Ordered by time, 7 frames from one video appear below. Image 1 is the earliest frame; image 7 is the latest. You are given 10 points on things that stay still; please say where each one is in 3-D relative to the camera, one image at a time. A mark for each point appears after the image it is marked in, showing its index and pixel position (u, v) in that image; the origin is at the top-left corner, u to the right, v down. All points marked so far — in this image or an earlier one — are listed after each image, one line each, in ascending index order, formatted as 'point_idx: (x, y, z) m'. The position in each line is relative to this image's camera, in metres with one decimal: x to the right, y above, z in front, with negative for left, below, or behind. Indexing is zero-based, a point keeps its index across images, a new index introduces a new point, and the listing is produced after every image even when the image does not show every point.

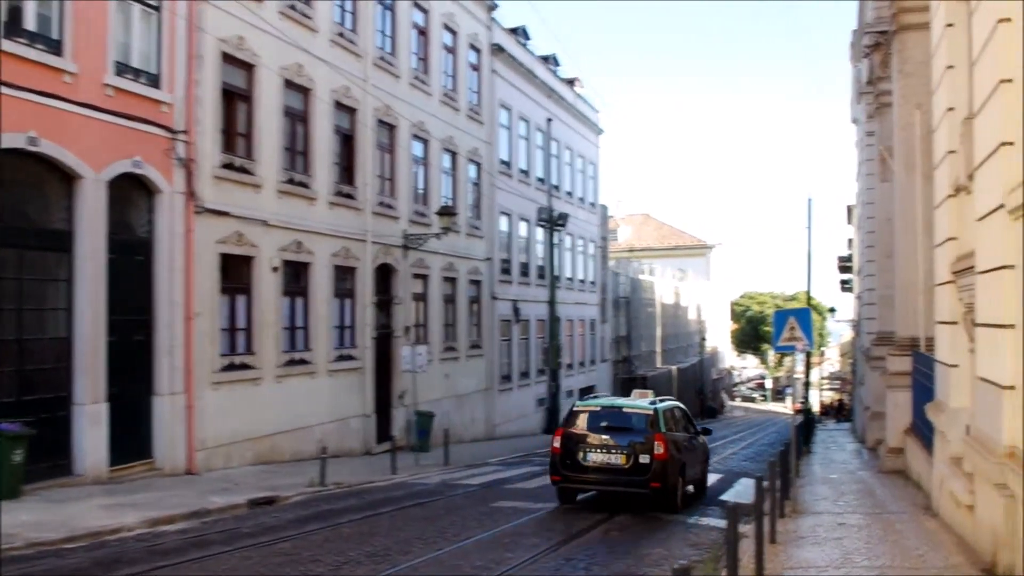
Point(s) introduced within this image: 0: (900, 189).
0: (+6.8, +1.7, +16.0) m
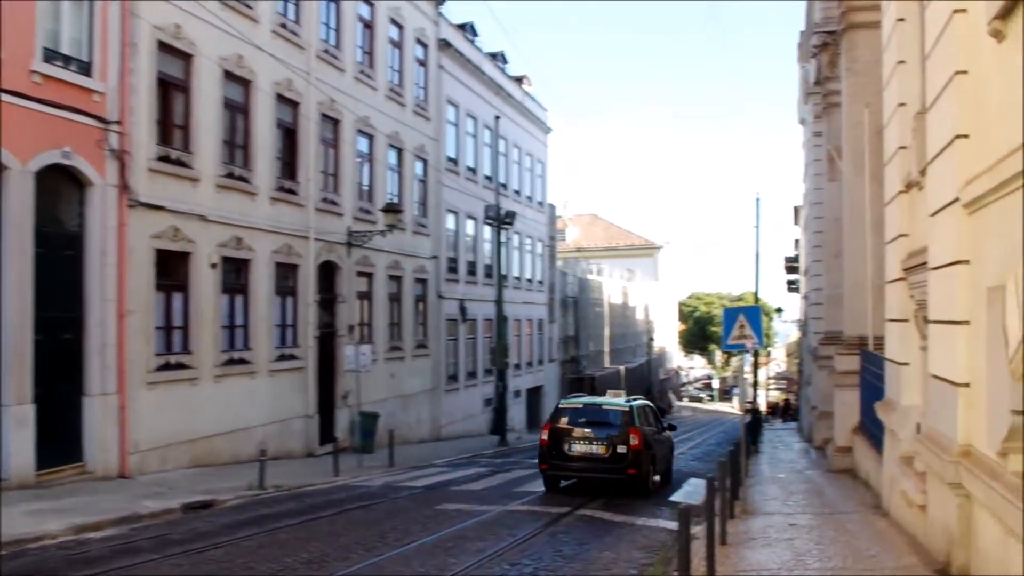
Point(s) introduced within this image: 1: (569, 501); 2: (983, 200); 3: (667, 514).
0: (+5.8, +1.8, +16.0) m
1: (+0.9, -3.0, +13.1) m
2: (+3.1, +0.6, +6.2) m
3: (+2.0, -2.9, +11.7) m
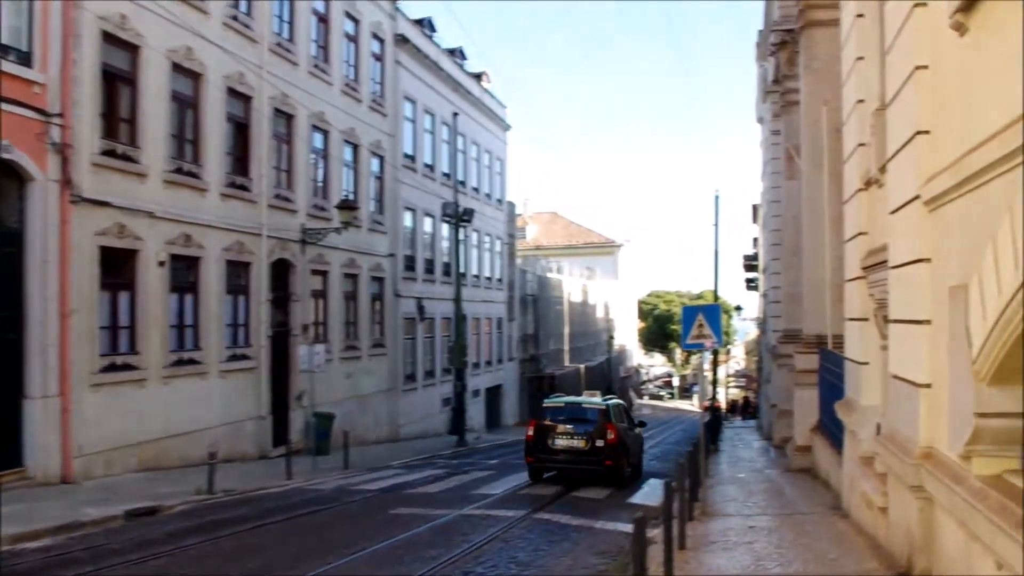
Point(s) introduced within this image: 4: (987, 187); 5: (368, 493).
0: (+5.1, +1.8, +16.0) m
1: (+0.2, -3.0, +12.9) m
2: (+2.8, +0.6, +6.1) m
3: (+1.4, -2.8, +11.6) m
4: (+2.6, +0.6, +5.2) m
5: (-2.4, -3.4, +15.4) m
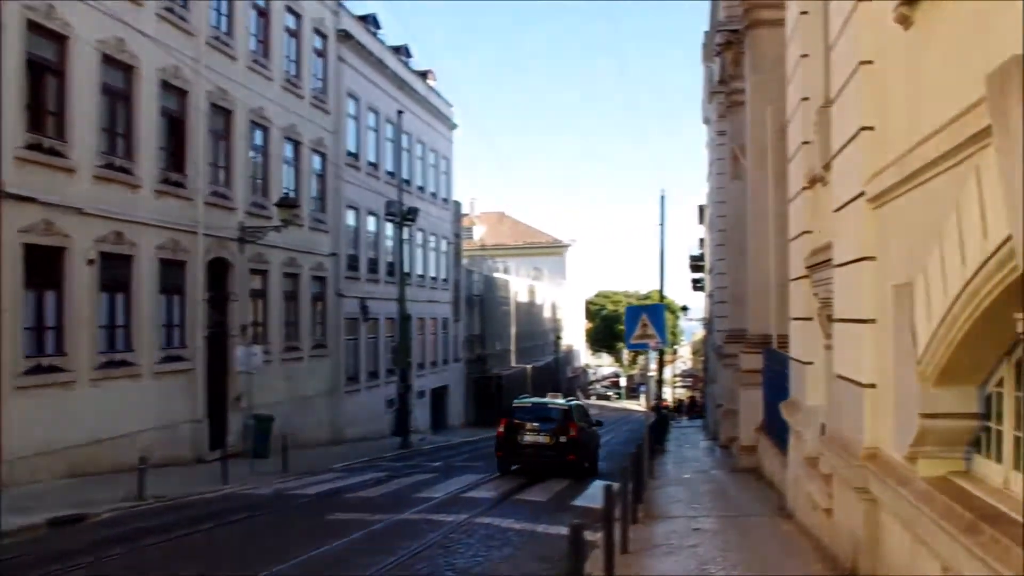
0: (+4.1, +1.8, +16.0) m
1: (-0.6, -3.0, +12.6) m
2: (+2.4, +0.6, +6.0) m
3: (+0.7, -2.8, +11.3) m
4: (+2.3, +0.6, +5.1) m
5: (-3.3, -3.4, +15.0) m
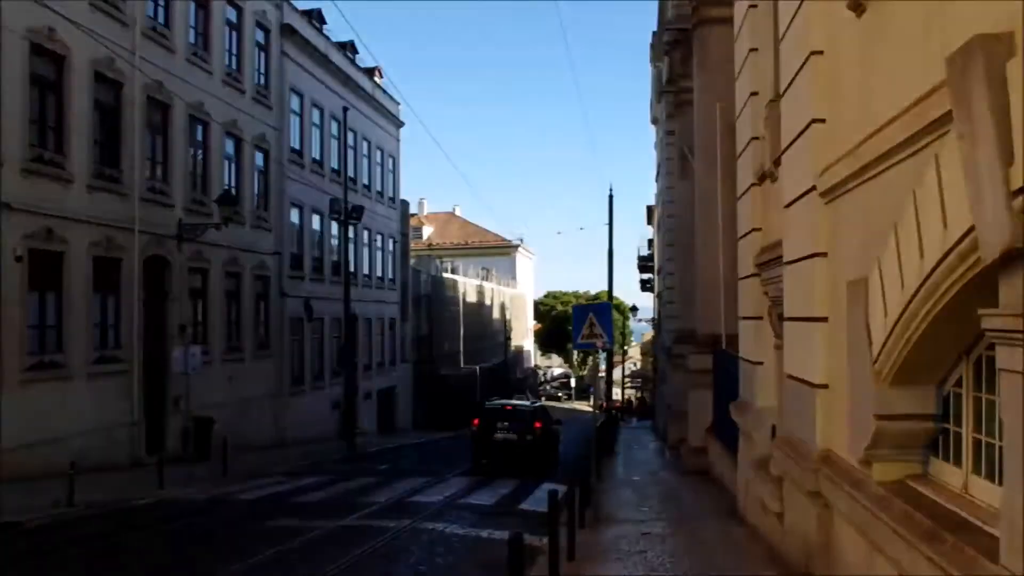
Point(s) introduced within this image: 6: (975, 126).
0: (+3.2, +1.8, +15.9) m
1: (-1.3, -2.9, +12.3) m
2: (+2.0, +0.6, +5.8) m
3: (0.0, -2.8, +11.1) m
4: (+2.0, +0.6, +4.9) m
5: (-4.2, -3.4, +14.5) m
6: (+1.7, +0.6, +3.4) m
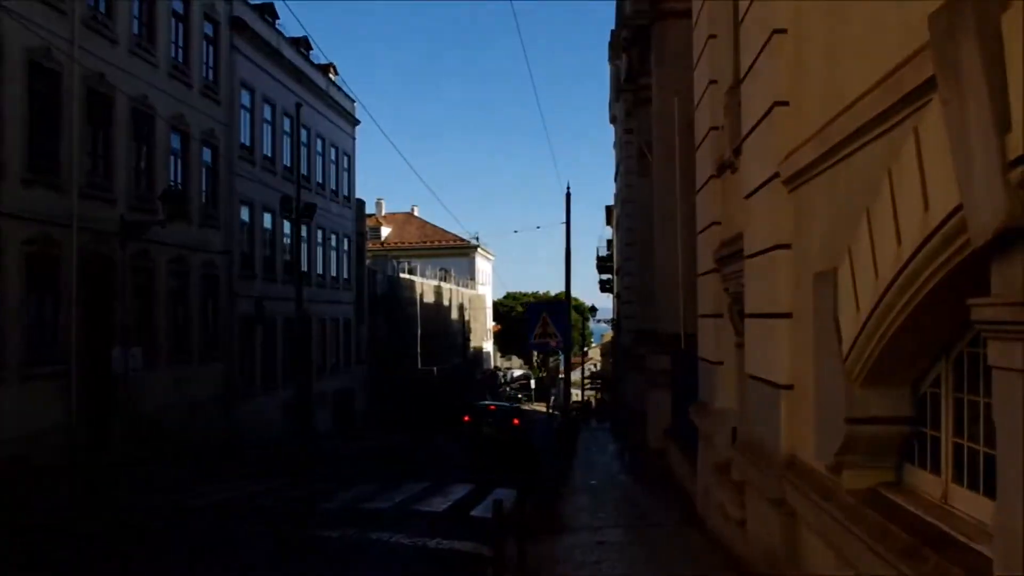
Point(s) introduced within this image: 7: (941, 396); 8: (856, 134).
0: (+2.4, +1.8, +15.5) m
1: (-1.9, -2.9, +11.7) m
2: (+1.7, +0.7, +5.4) m
3: (-0.5, -2.8, +10.6) m
4: (+1.7, +0.6, +4.5) m
5: (-4.9, -3.3, +13.8) m
6: (+1.5, +0.6, +3.0) m
7: (+1.9, -0.5, +4.1) m
8: (+1.6, +0.7, +4.3) m
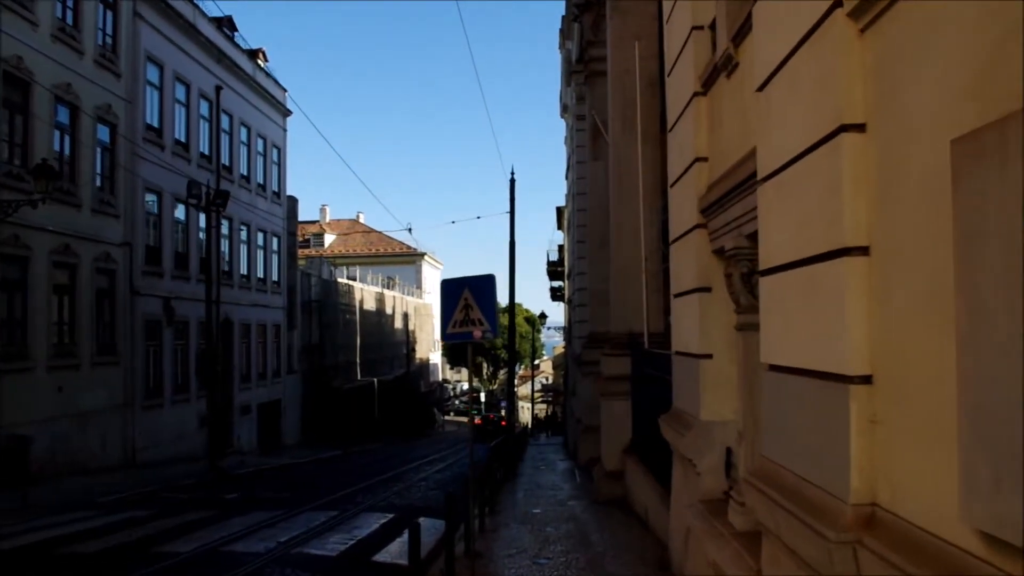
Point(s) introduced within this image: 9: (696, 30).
0: (+1.5, +2.0, +13.0) m
1: (-2.7, -2.7, +8.9) m
2: (+1.2, +1.0, +2.9) m
3: (-1.3, -2.5, +7.9) m
4: (+1.2, +0.9, +2.0) m
5: (-5.8, -3.1, +10.9) m
6: (+1.1, +1.0, +0.5) m
7: (+1.5, -0.2, +1.6) m
8: (+1.2, +1.0, +1.8) m
9: (+1.3, +1.8, +6.3) m
